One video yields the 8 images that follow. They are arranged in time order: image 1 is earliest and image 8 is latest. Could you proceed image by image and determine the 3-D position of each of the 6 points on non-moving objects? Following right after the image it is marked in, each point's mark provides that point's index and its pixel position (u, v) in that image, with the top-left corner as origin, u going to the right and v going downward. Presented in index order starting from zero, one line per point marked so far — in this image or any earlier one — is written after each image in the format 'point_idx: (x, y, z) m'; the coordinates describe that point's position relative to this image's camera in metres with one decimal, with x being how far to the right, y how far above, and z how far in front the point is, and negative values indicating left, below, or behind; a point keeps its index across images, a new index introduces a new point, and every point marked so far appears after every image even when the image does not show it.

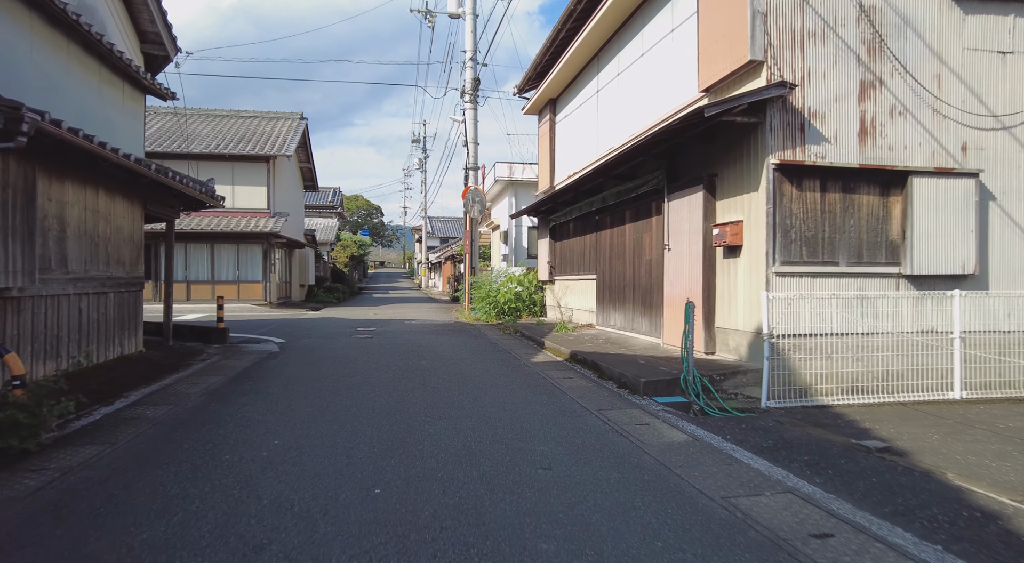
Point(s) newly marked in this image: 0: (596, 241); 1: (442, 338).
0: (+1.7, +0.8, +11.3) m
1: (-1.4, -1.1, +11.4) m
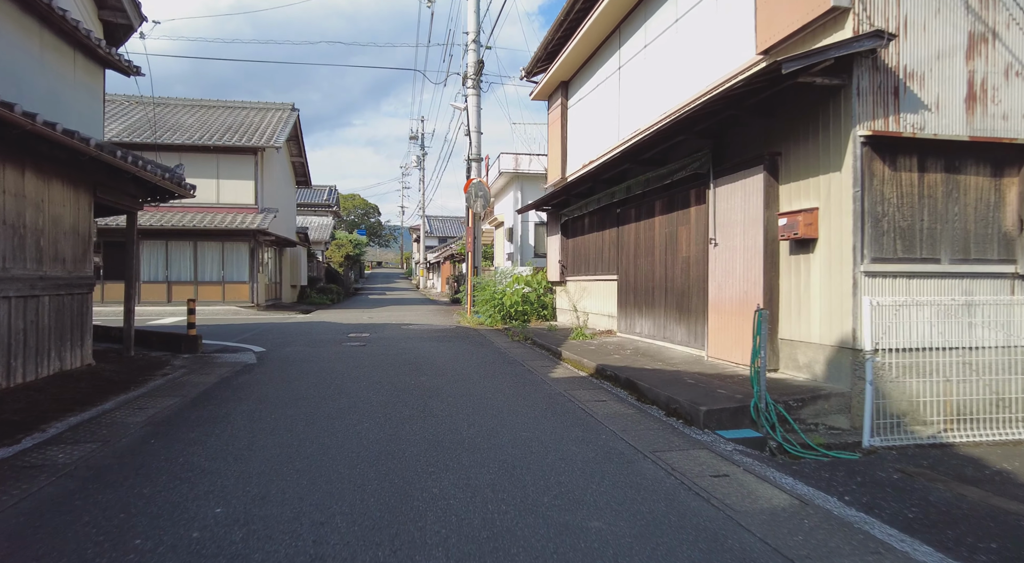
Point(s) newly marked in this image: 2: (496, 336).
0: (+1.9, +0.8, +10.1) m
1: (-1.2, -1.1, +10.1) m
2: (-0.3, -1.1, +11.8) m
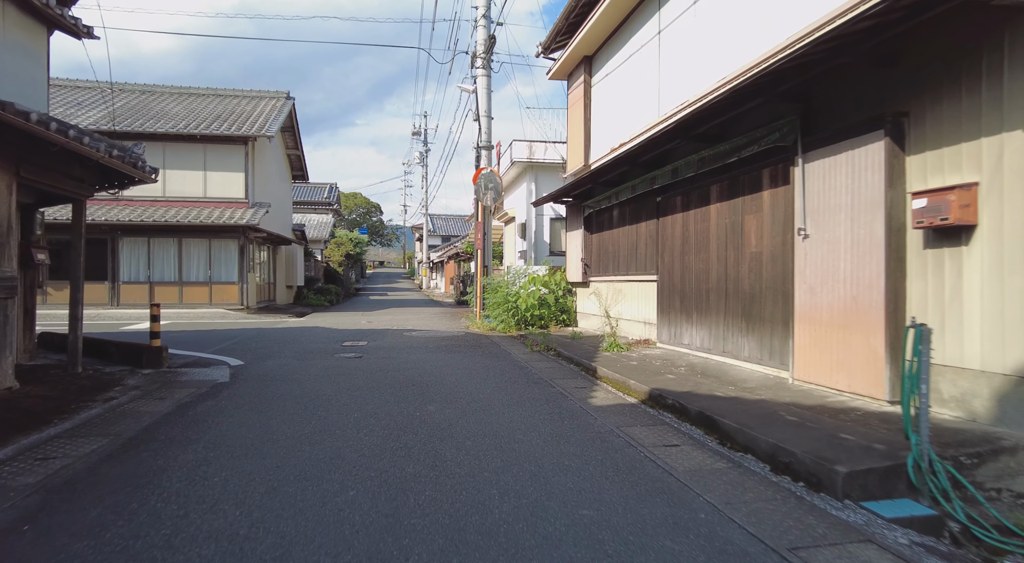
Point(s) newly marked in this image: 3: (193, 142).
0: (+2.2, +0.8, +8.6) m
1: (-0.9, -1.2, +8.6) m
2: (0.0, -1.1, +10.3) m
3: (-9.7, +4.2, +17.3) m
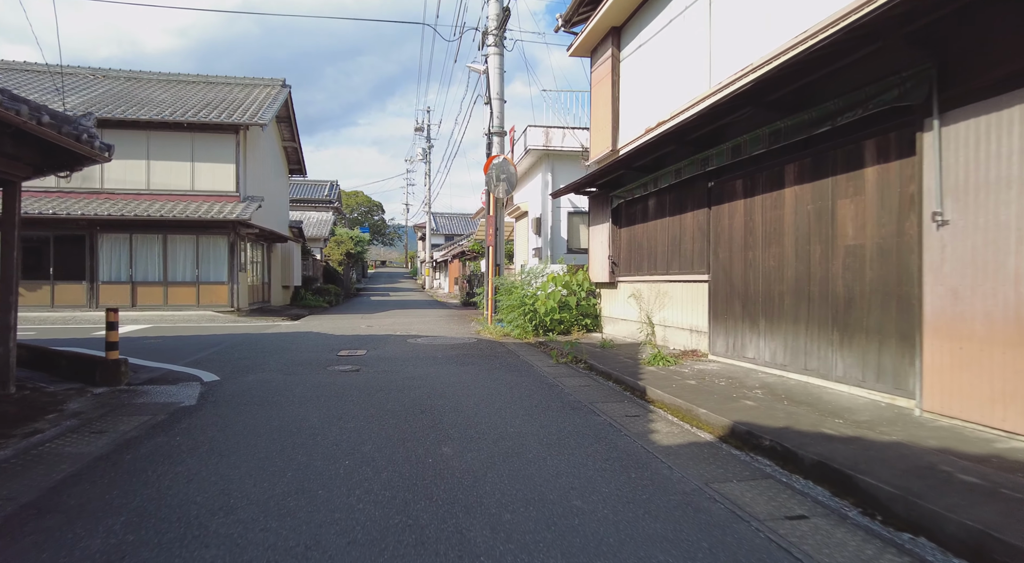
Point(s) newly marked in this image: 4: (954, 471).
0: (+2.5, +0.8, +7.2) m
1: (-0.6, -1.2, +7.3) m
2: (+0.3, -1.2, +9.0) m
3: (-9.4, +4.2, +16.0) m
4: (+2.5, -1.0, +3.1) m
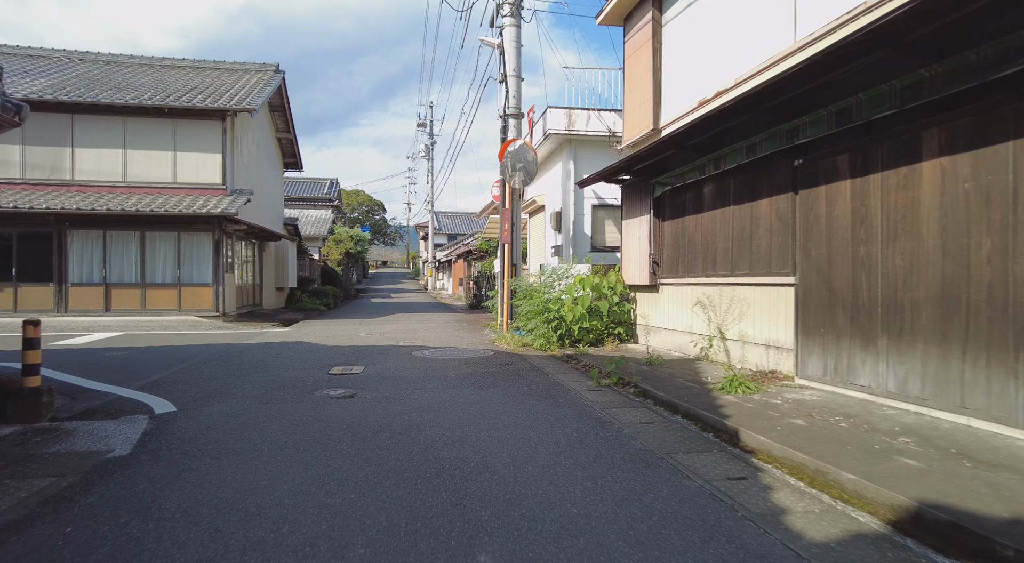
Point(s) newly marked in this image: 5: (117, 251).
0: (+2.9, +0.7, +5.7) m
1: (-0.2, -1.2, +5.8) m
2: (+0.7, -1.2, +7.5) m
3: (-9.0, +4.2, +14.5) m
4: (+2.8, -1.1, +1.6) m
5: (-9.6, +0.7, +13.9) m
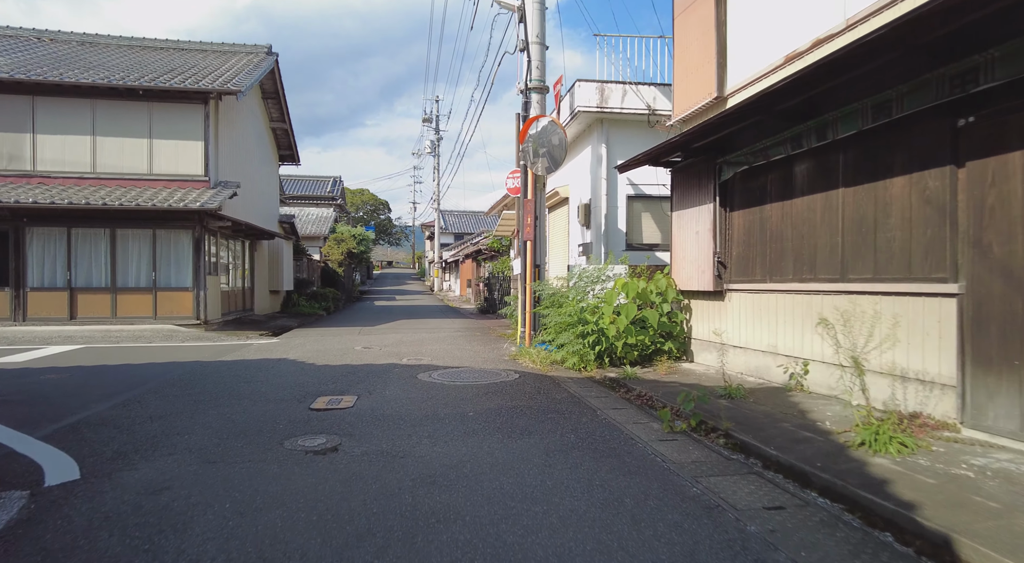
0: (+3.2, +0.7, +4.0) m
1: (+0.1, -1.3, +4.1) m
2: (+1.0, -1.3, +5.7) m
3: (-8.6, +4.1, +12.9) m
4: (+3.1, -1.1, -0.1) m
5: (-9.2, +0.6, +12.2) m
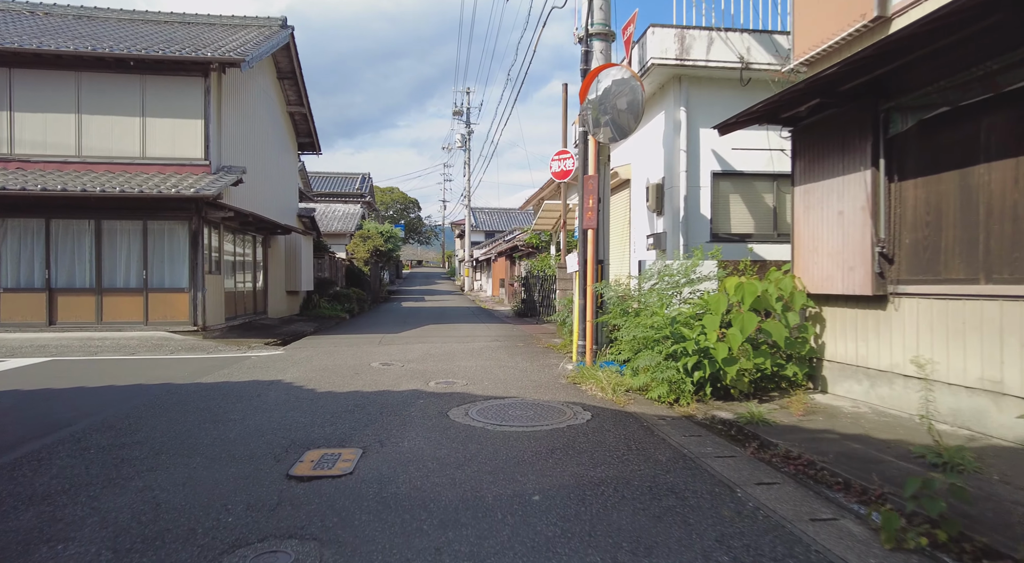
0: (+3.7, +0.6, +1.7) m
1: (+0.6, -1.3, +2.0) m
2: (+1.6, -1.3, +3.6) m
3: (-7.6, +4.1, +11.2) m
4: (+3.3, -1.1, -2.4) m
5: (-8.3, +0.7, +10.6) m
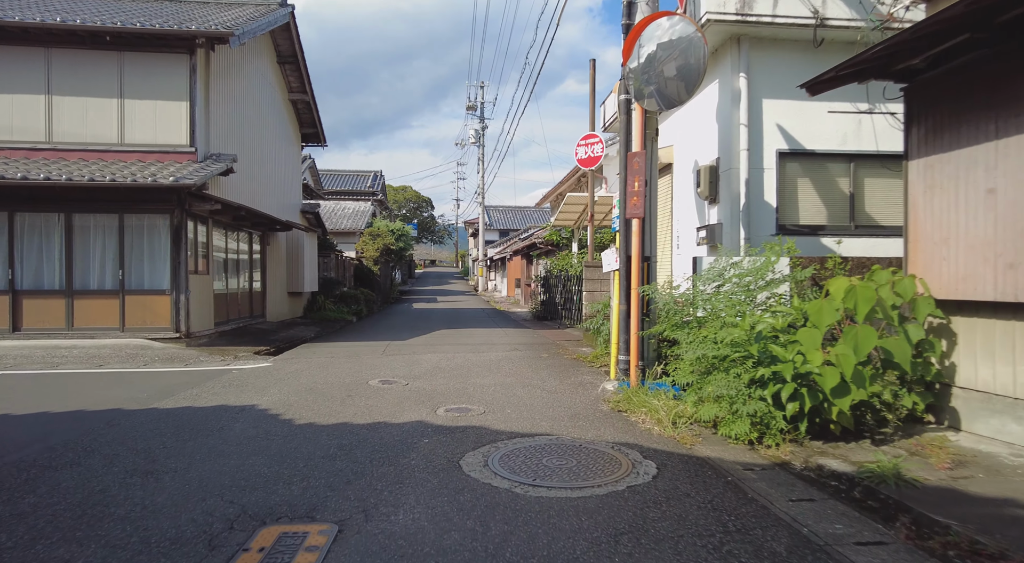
0: (+3.8, +0.6, +0.3) m
1: (+0.8, -1.3, +0.6) m
2: (+1.8, -1.3, +2.2) m
3: (-7.2, +4.1, +10.0) m
4: (+3.4, -1.2, -3.8) m
5: (-7.9, +0.6, +9.4) m
